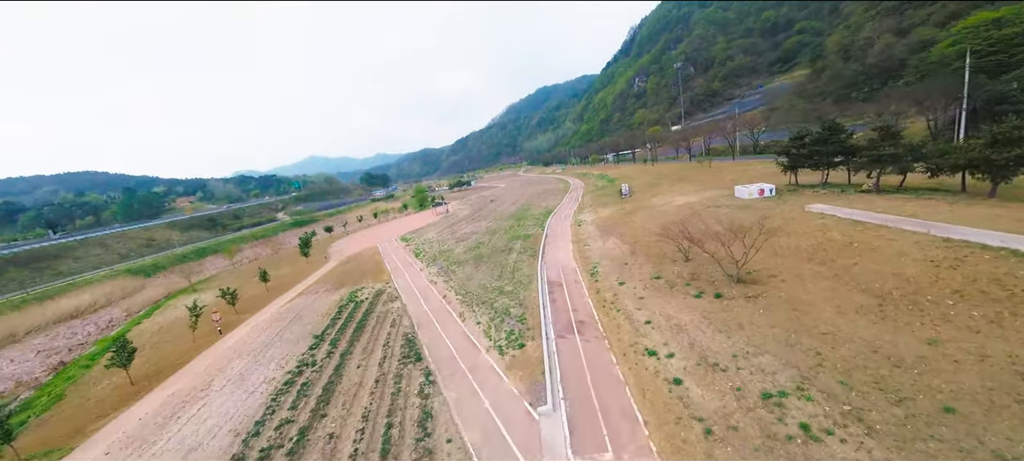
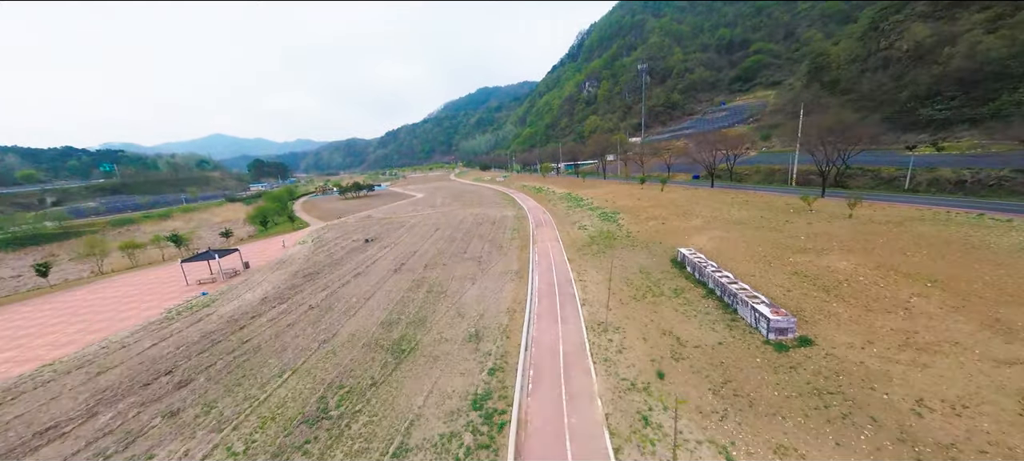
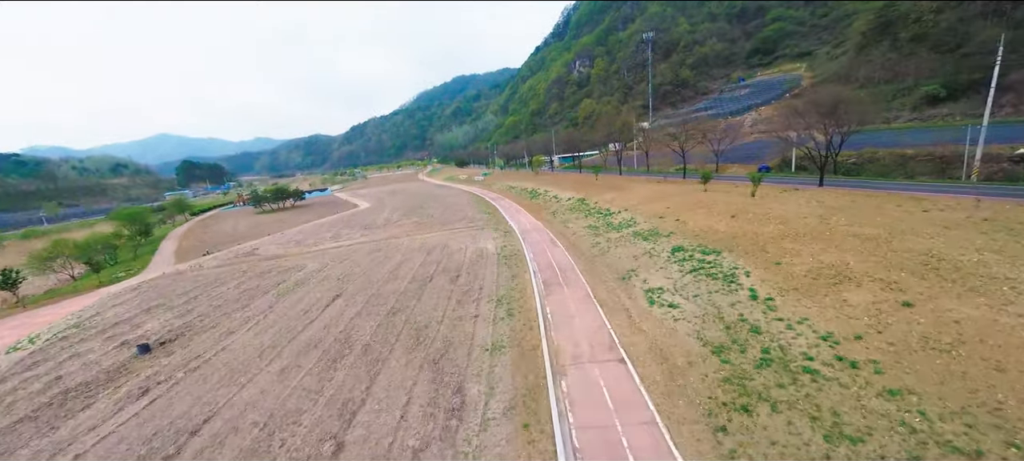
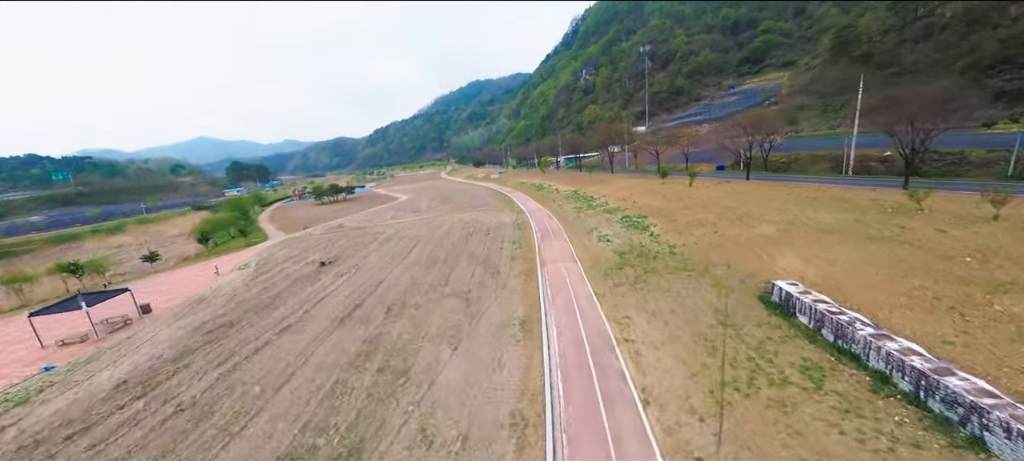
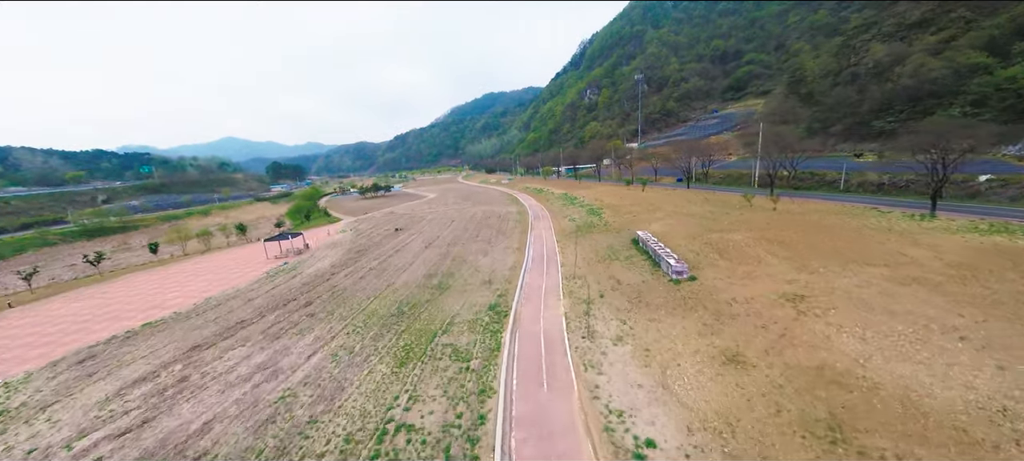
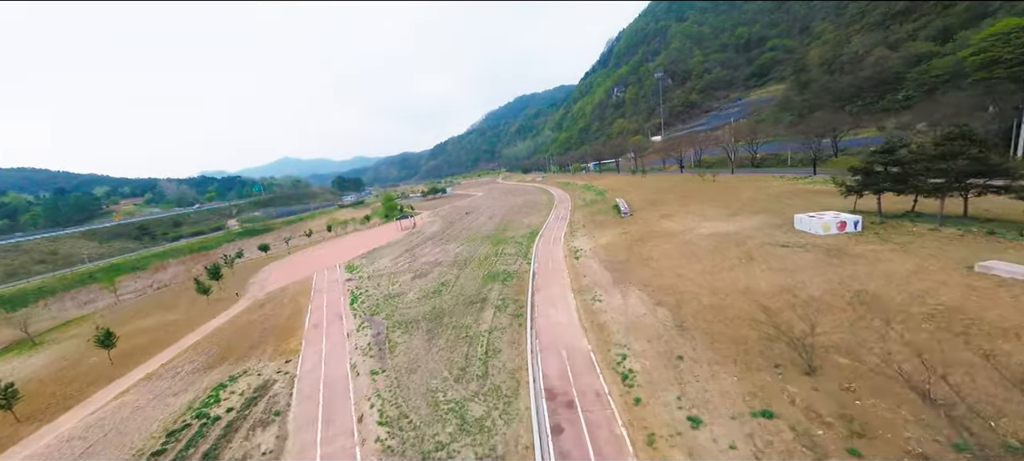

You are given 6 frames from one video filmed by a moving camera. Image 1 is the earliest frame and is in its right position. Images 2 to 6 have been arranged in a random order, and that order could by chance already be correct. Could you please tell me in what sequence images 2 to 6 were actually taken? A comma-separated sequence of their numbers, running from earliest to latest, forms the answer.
6, 5, 2, 4, 3
